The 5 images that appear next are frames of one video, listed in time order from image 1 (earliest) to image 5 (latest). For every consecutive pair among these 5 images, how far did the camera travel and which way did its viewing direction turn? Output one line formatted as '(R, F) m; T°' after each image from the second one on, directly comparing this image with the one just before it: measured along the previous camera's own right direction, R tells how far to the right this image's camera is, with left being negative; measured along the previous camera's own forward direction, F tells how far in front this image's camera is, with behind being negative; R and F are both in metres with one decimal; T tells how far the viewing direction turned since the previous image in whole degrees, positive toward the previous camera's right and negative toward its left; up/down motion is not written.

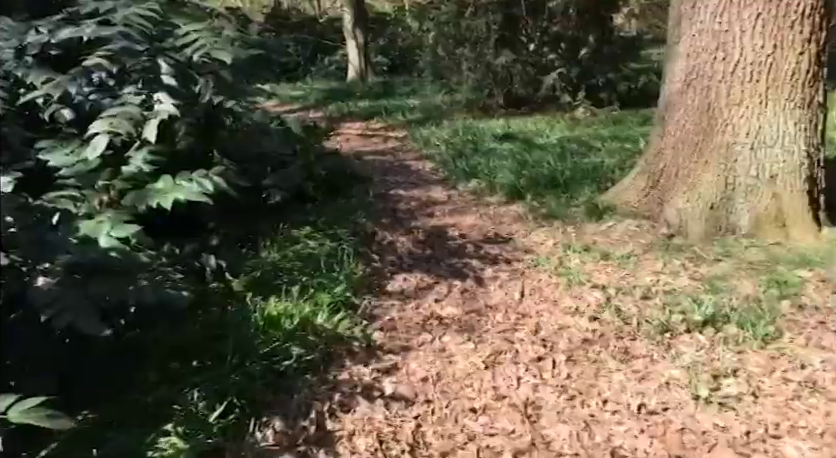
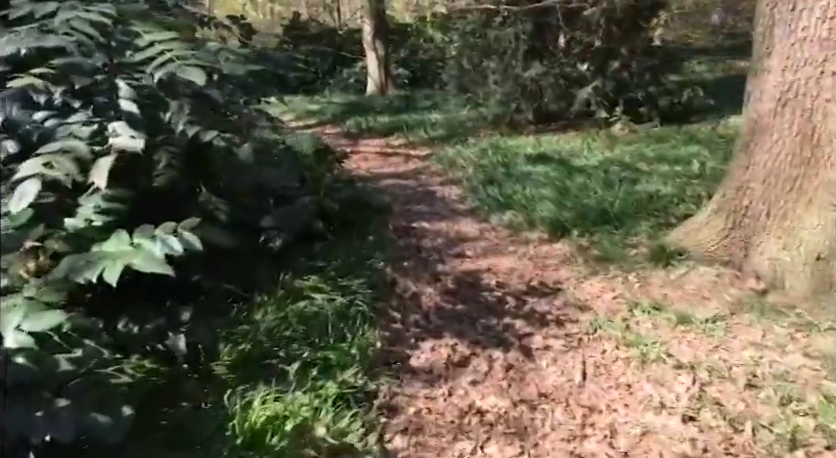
(-0.1, +1.0) m; -1°
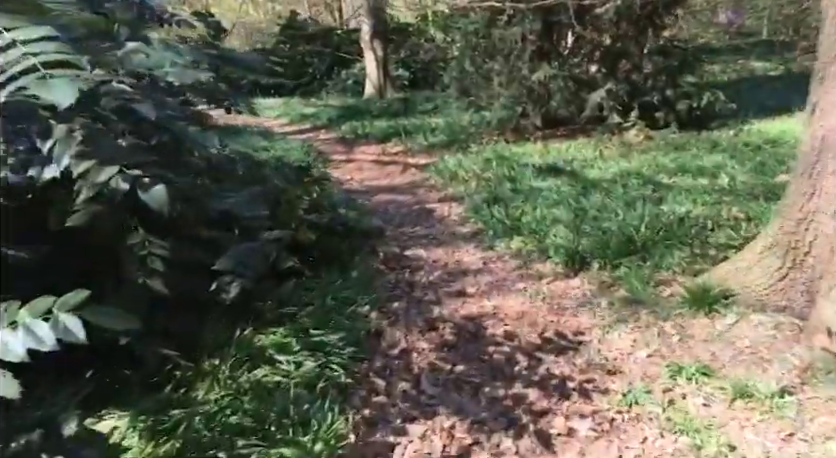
(+0.1, +0.8) m; 0°
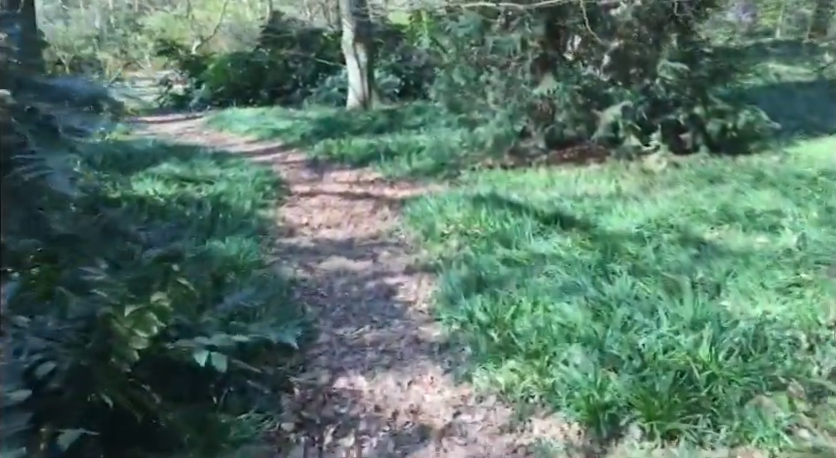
(+0.3, +2.0) m; 0°
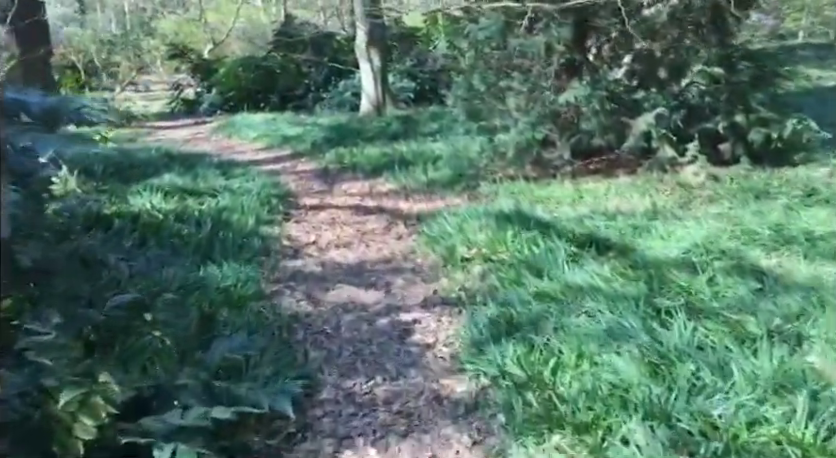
(0.0, +0.7) m; -1°
